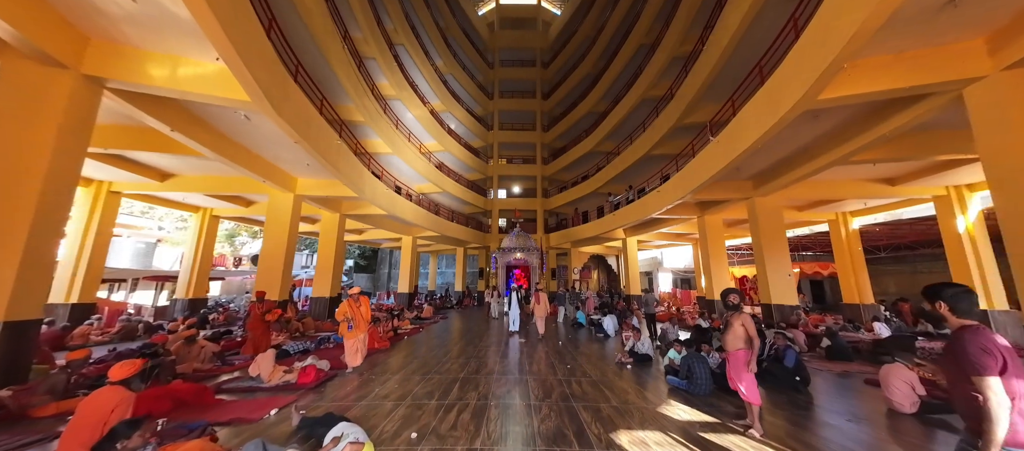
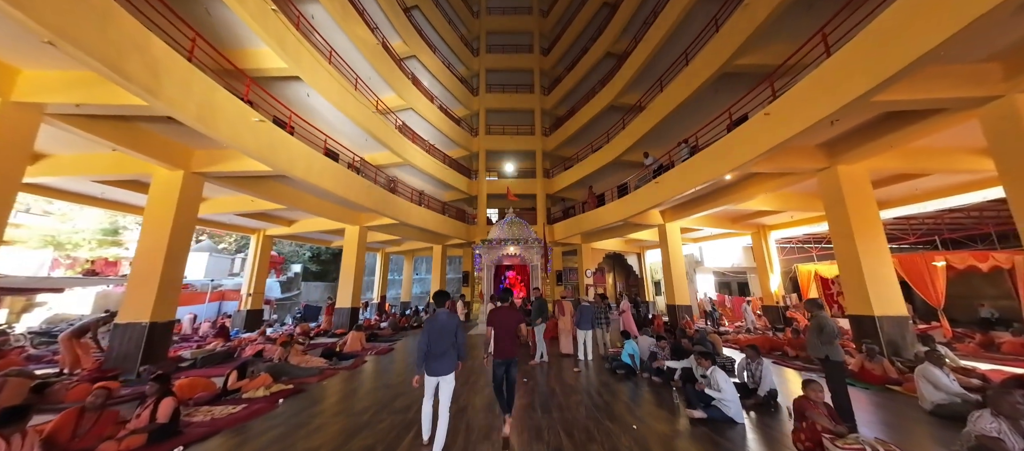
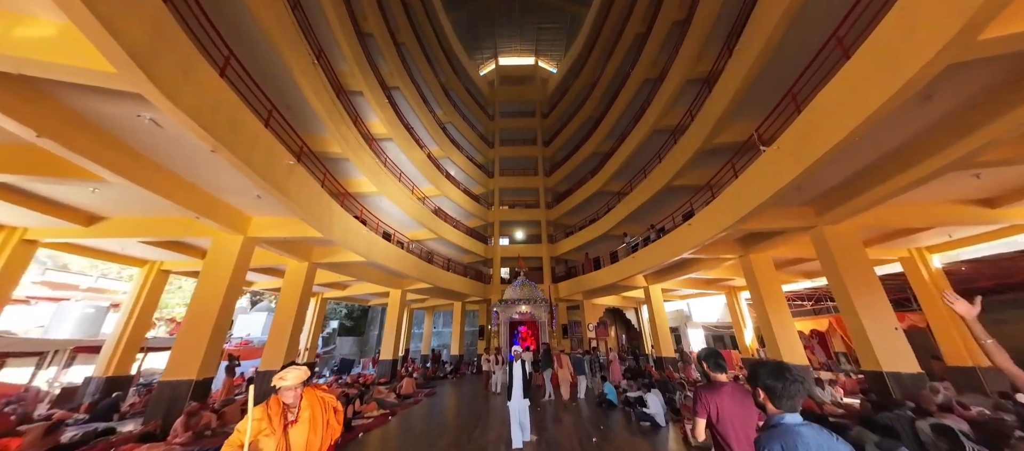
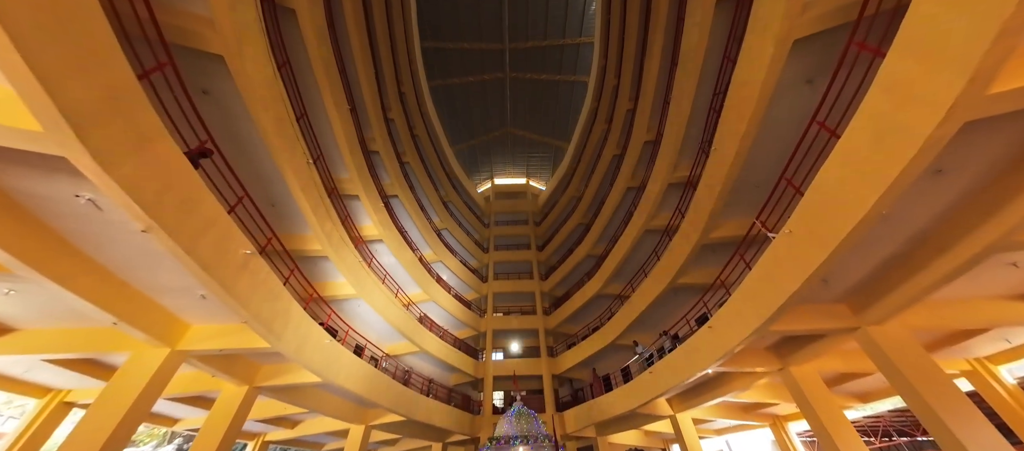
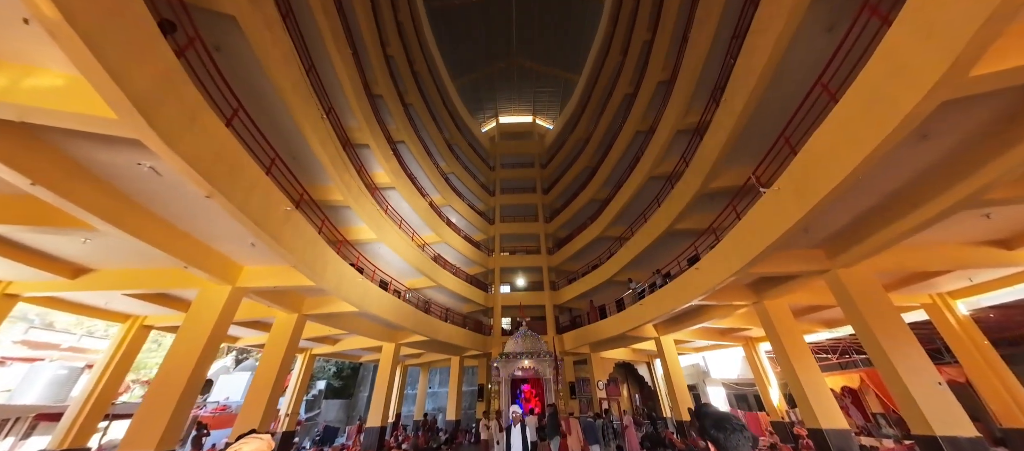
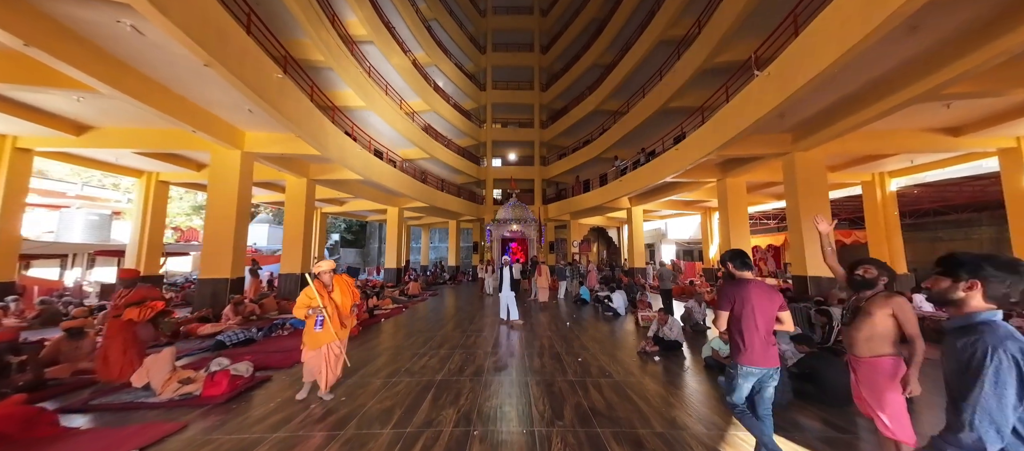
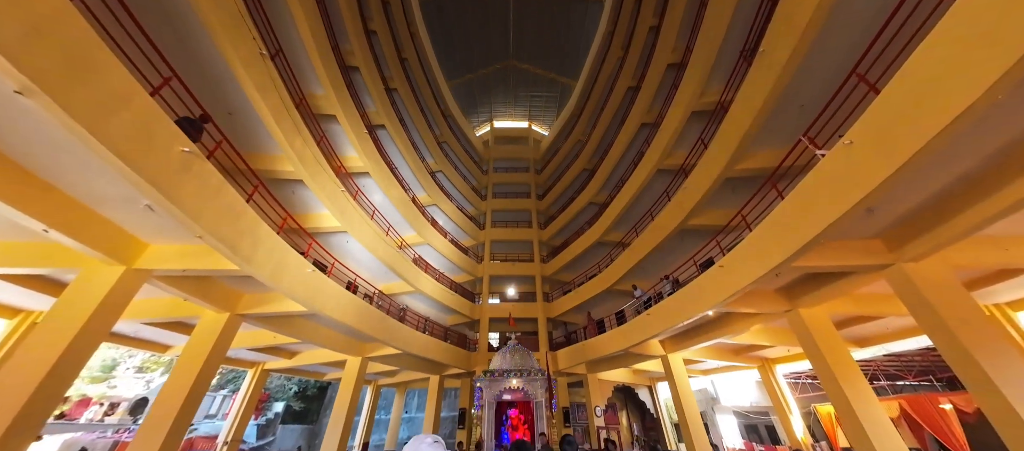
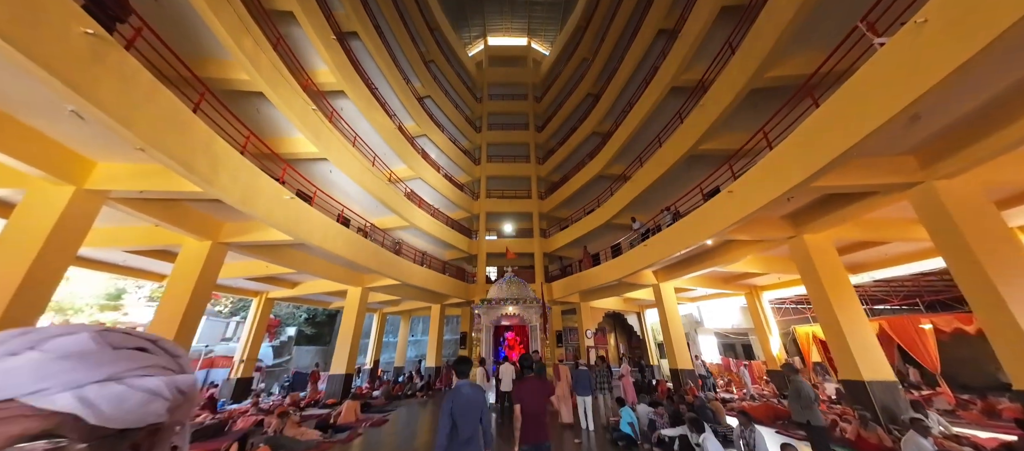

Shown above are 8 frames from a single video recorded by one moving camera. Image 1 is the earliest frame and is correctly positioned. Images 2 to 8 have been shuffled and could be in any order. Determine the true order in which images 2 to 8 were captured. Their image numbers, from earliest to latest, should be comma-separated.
6, 3, 5, 4, 7, 8, 2
